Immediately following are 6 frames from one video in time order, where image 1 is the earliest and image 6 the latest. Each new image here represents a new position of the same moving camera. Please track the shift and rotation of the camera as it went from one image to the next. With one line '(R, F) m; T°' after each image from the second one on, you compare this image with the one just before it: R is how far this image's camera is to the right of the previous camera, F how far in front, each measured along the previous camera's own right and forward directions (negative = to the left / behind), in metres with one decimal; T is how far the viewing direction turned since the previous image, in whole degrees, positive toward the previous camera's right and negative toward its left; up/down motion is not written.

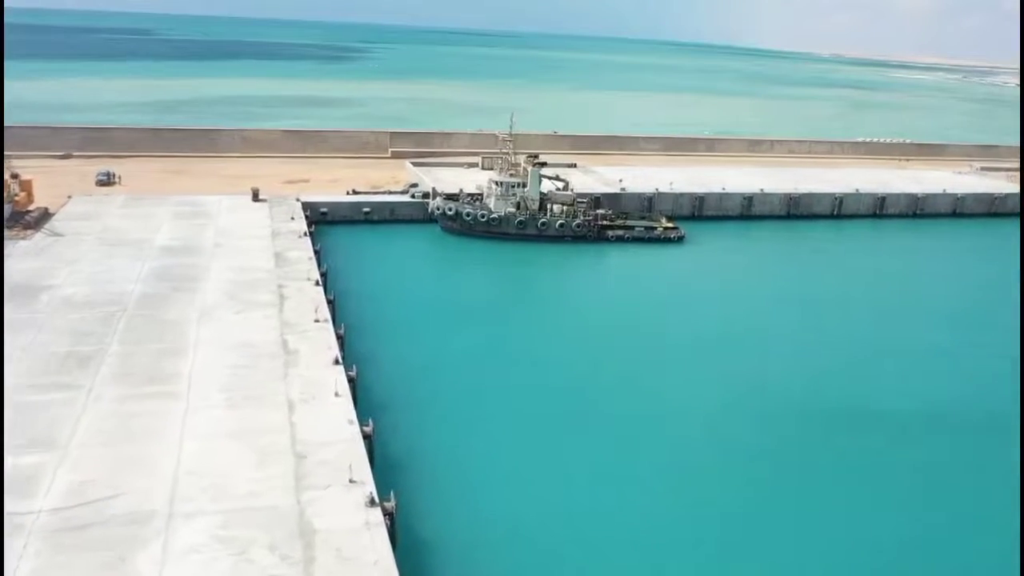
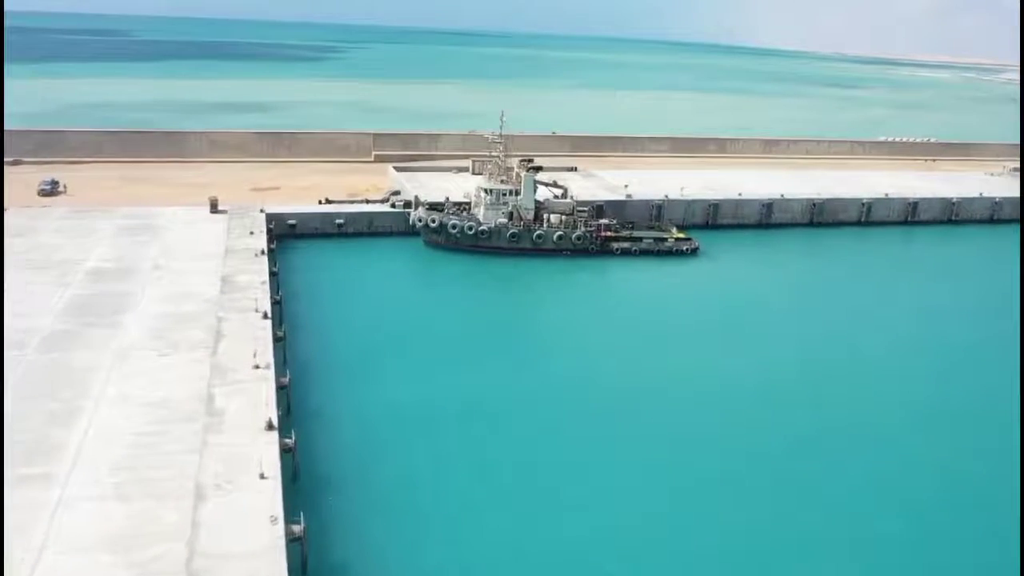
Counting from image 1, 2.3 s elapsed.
(+0.3, +3.2) m; 0°
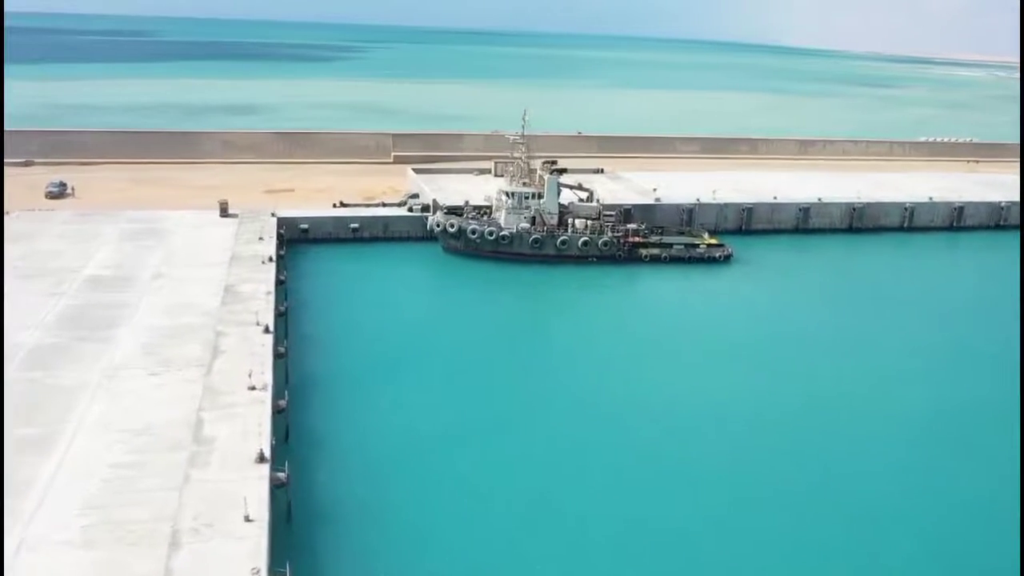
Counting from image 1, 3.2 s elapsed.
(+0.1, +1.3) m; -2°
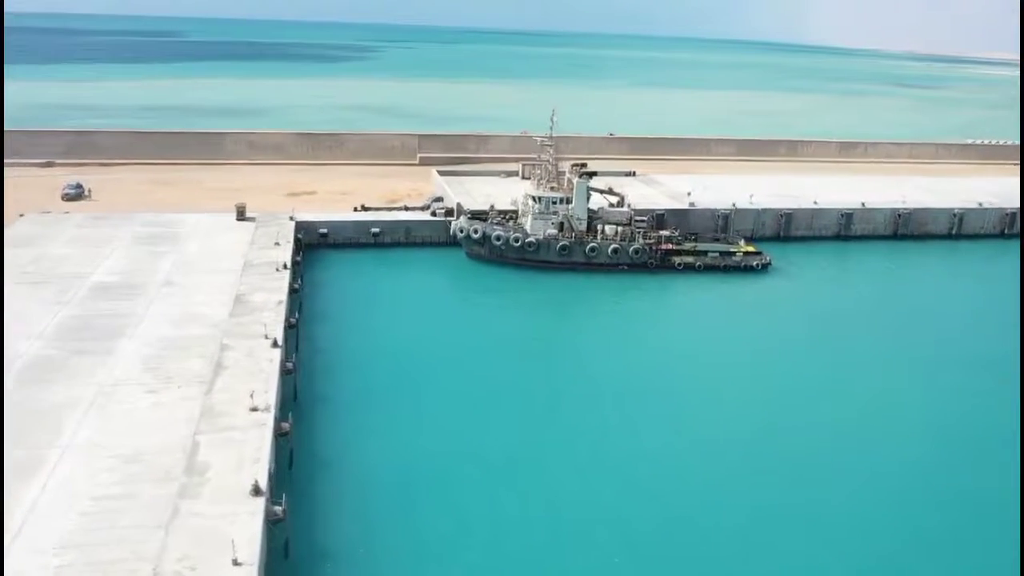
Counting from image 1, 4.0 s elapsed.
(+0.1, +1.0) m; -2°
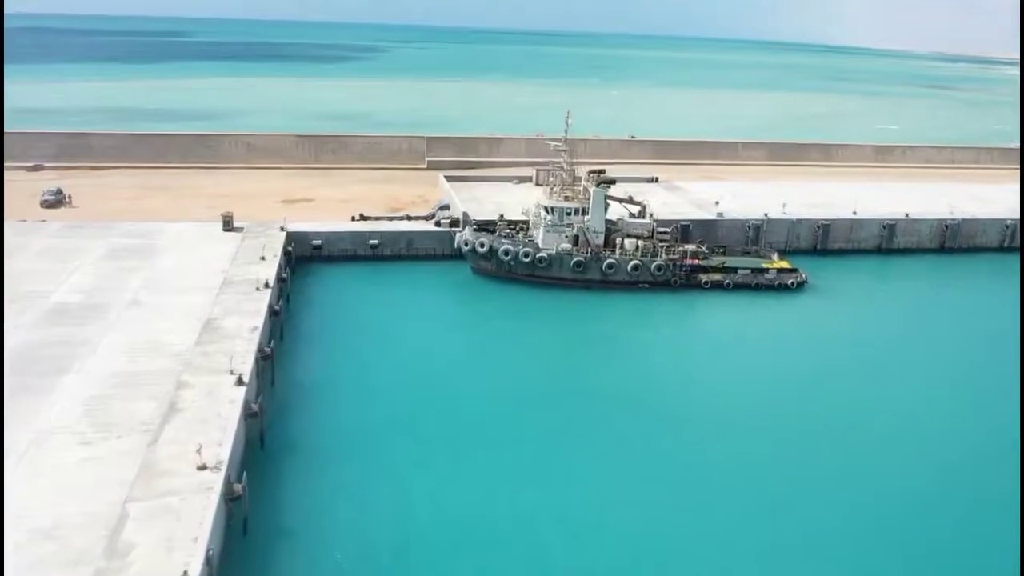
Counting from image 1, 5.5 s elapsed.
(+0.3, +2.0) m; -1°
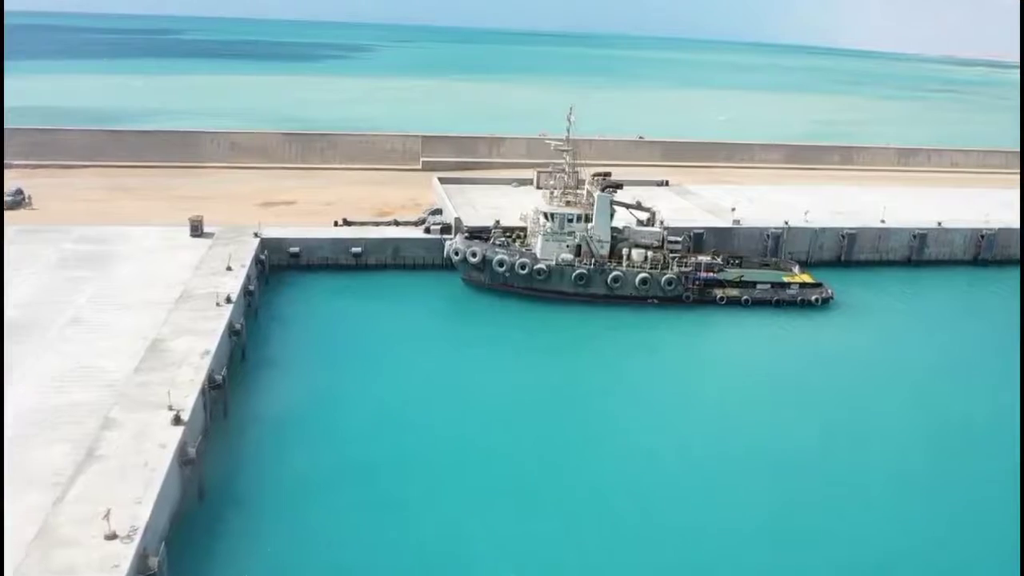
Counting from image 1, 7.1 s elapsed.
(+0.2, +1.9) m; 0°
